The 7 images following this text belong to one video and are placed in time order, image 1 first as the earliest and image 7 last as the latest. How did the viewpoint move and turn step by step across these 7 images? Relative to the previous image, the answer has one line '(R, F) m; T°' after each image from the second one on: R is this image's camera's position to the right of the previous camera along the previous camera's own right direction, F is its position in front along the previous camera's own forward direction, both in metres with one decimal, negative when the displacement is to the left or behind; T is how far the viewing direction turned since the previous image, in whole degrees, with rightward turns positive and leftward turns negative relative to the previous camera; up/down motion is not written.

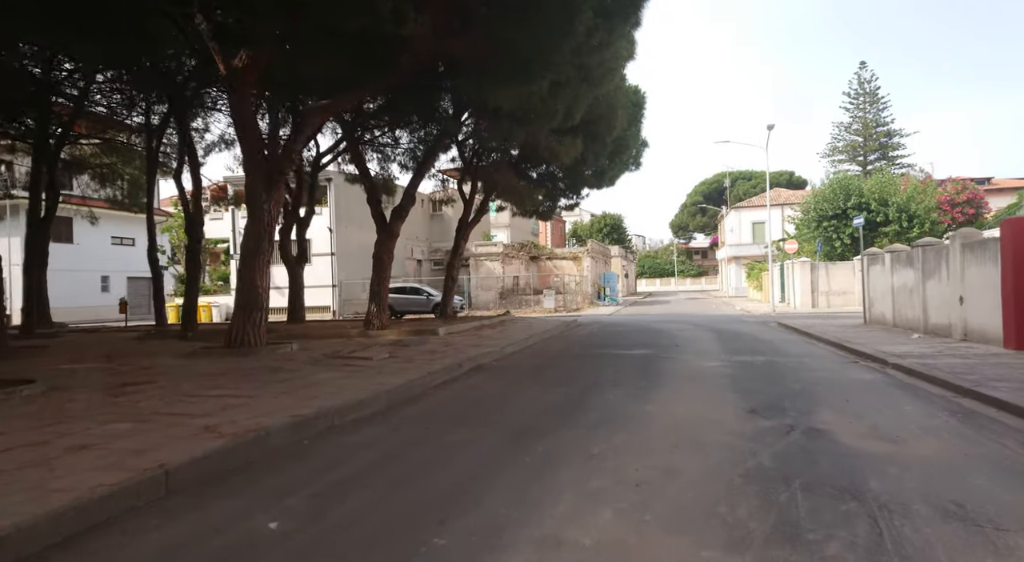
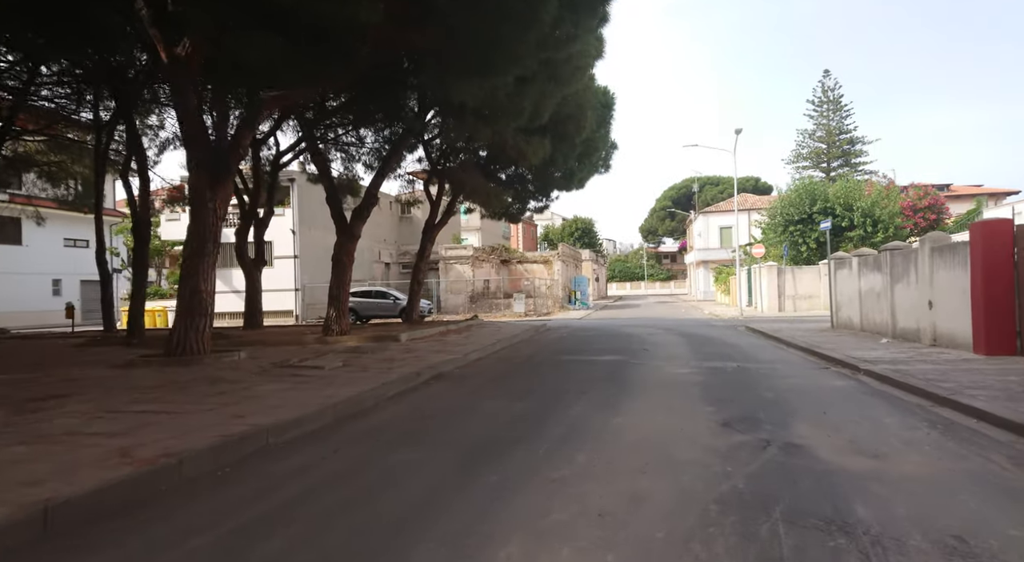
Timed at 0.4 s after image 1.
(+0.2, +0.6) m; +3°
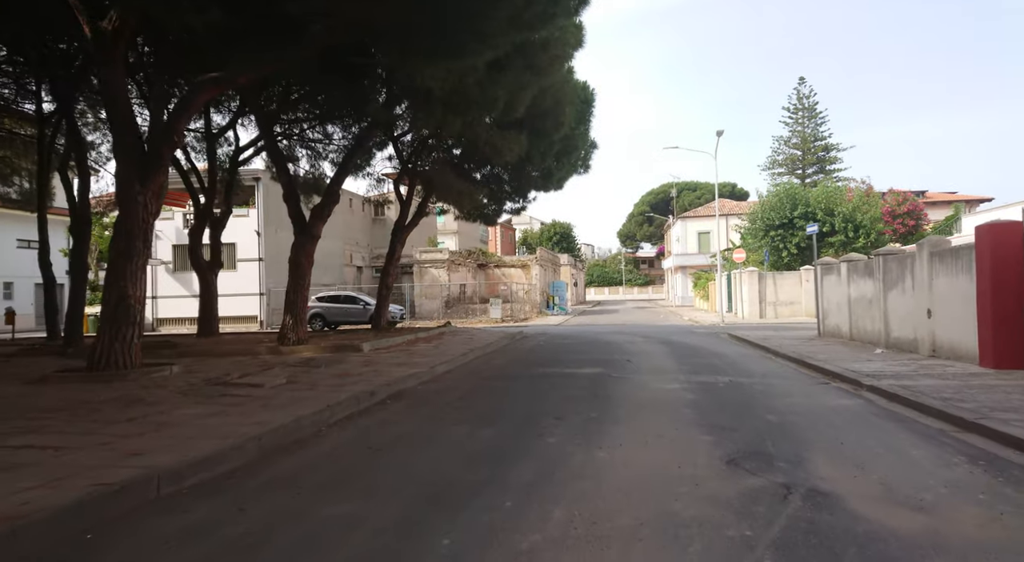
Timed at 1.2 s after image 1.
(+0.1, +1.2) m; +2°
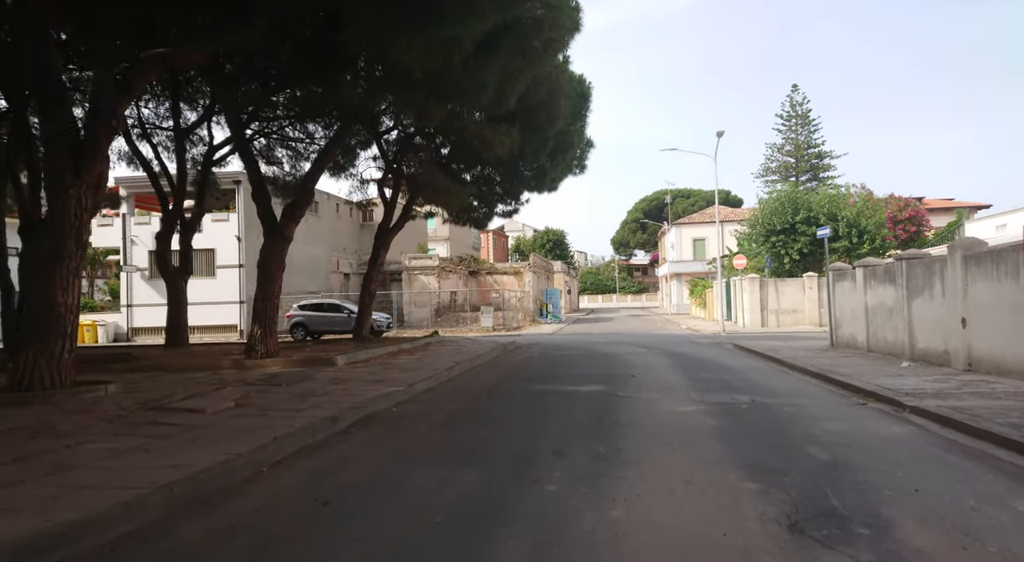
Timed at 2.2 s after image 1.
(0.0, +1.4) m; +1°
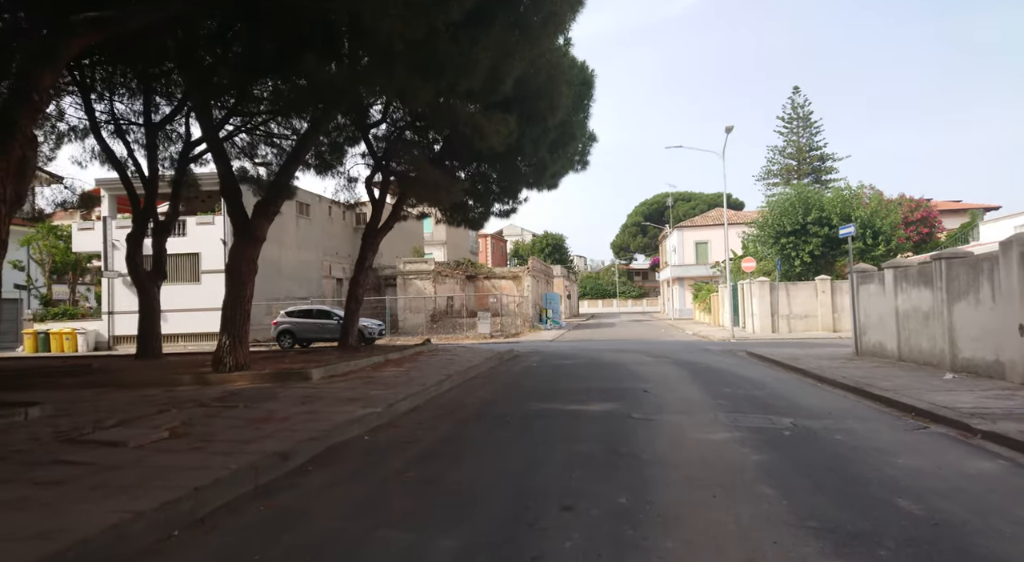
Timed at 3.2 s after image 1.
(0.0, +1.5) m; 0°
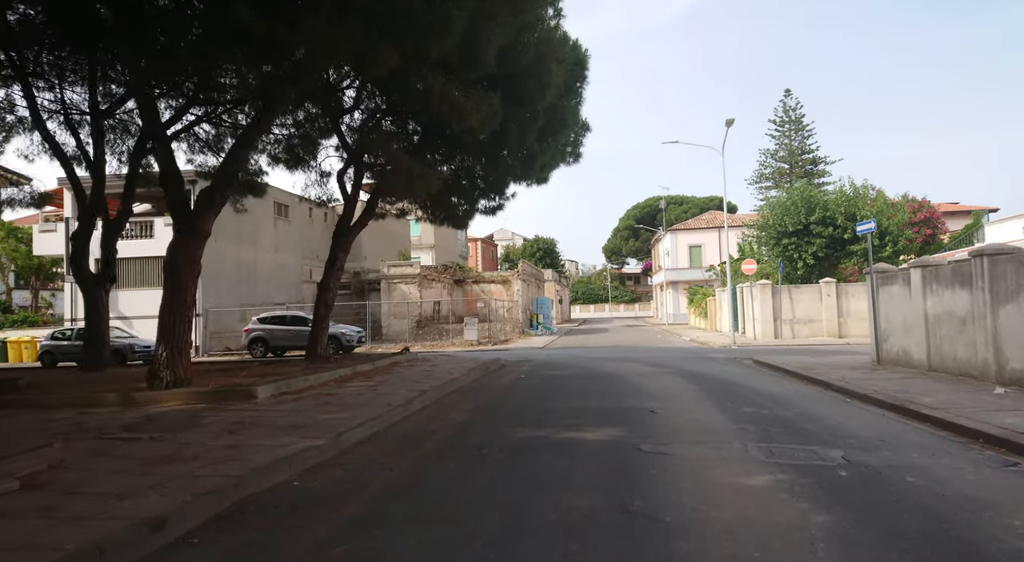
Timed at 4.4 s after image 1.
(+0.1, +1.7) m; +1°
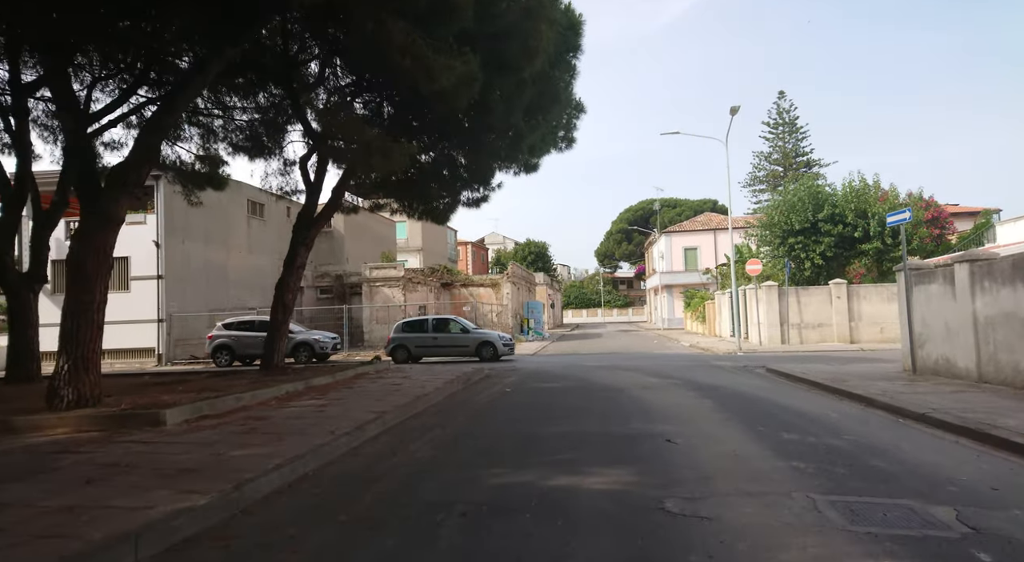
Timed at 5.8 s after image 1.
(+0.2, +2.0) m; +1°
